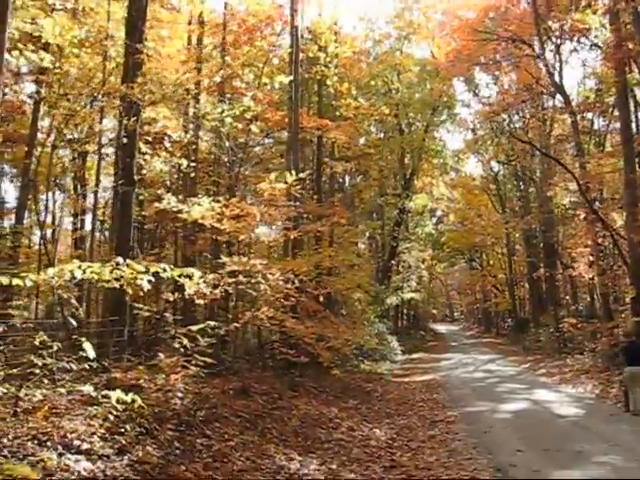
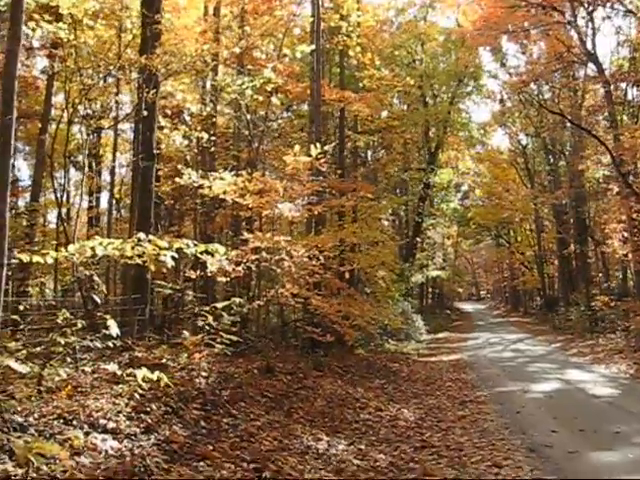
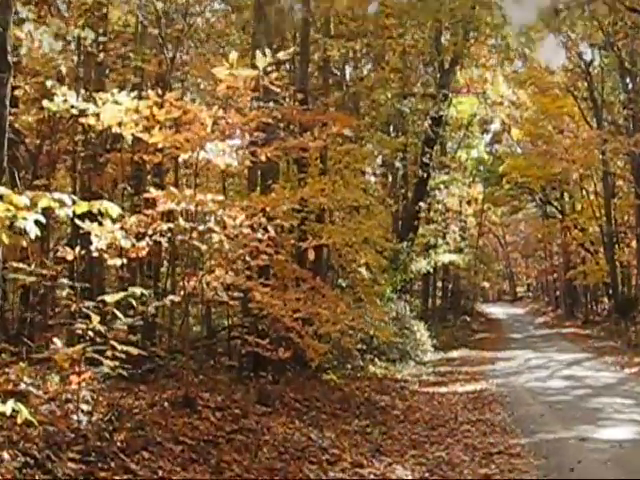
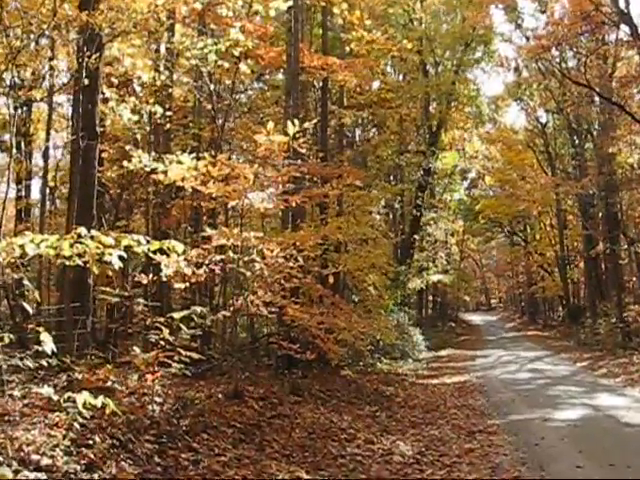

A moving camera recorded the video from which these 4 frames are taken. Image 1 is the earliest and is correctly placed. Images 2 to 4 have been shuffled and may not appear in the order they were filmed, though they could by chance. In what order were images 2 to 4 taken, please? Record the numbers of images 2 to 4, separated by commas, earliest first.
2, 4, 3
